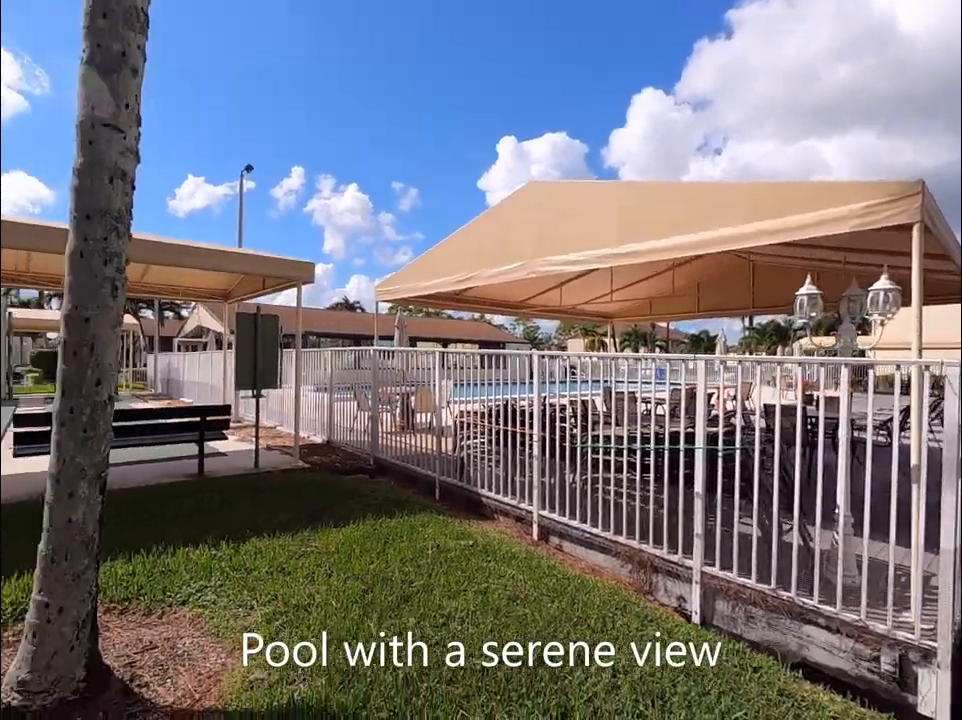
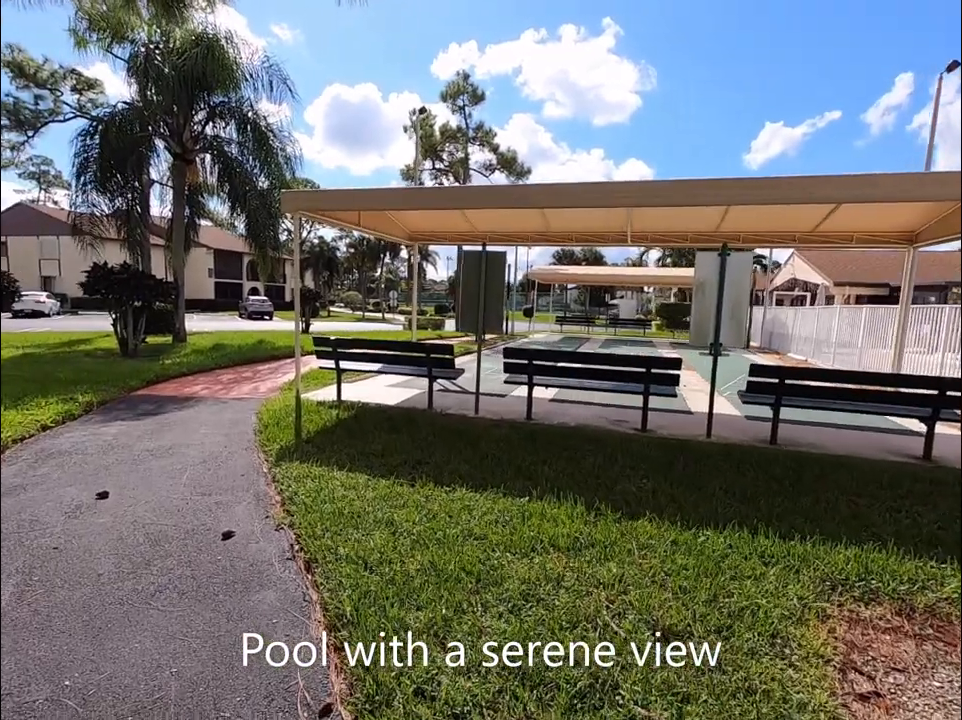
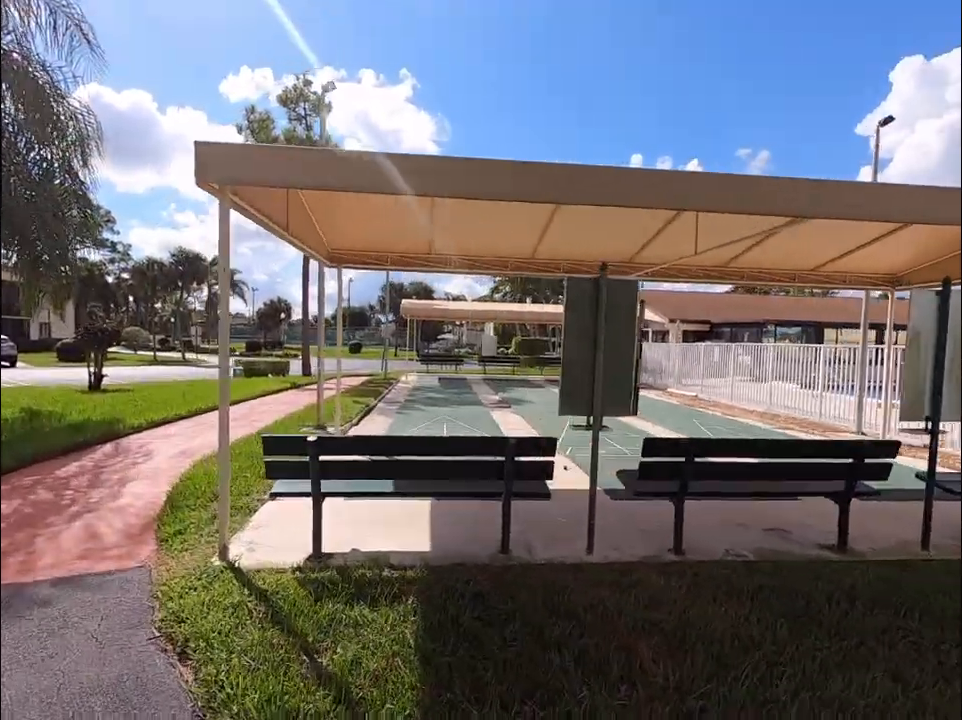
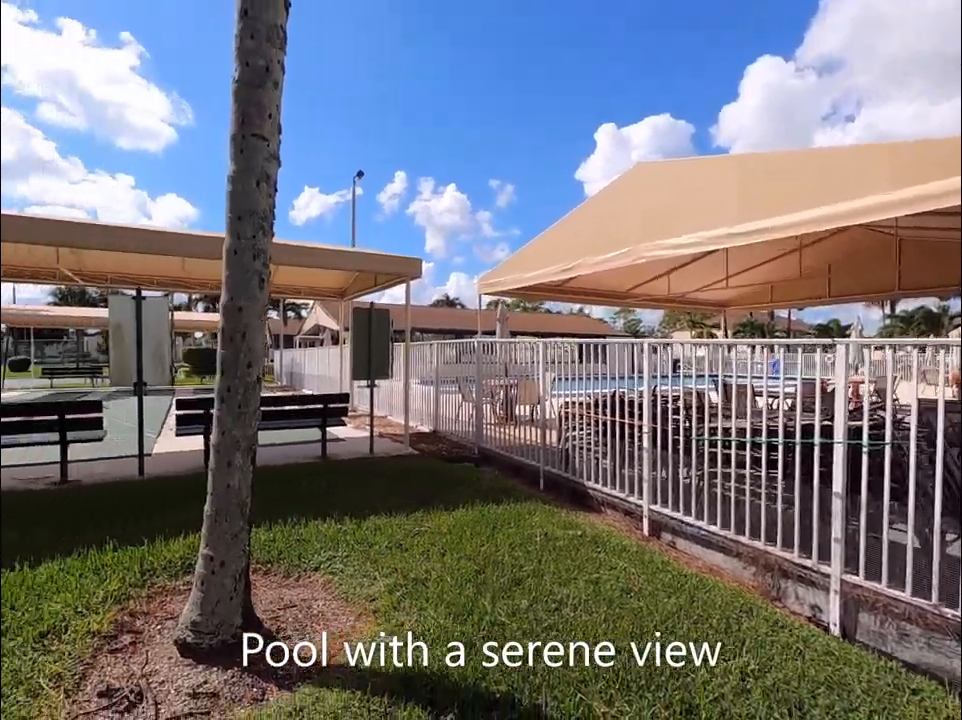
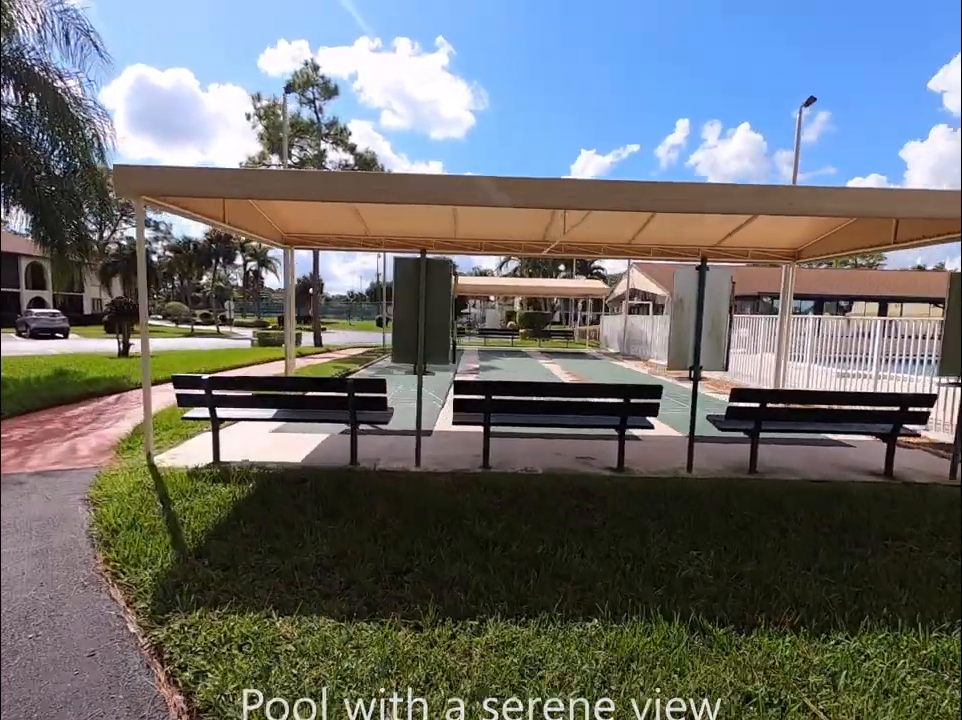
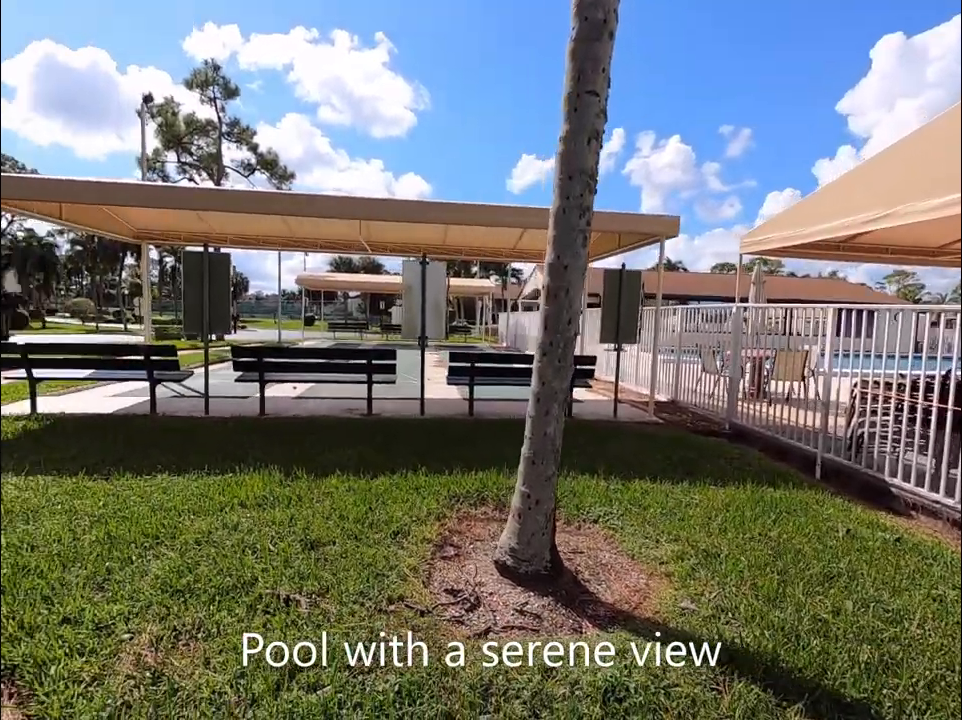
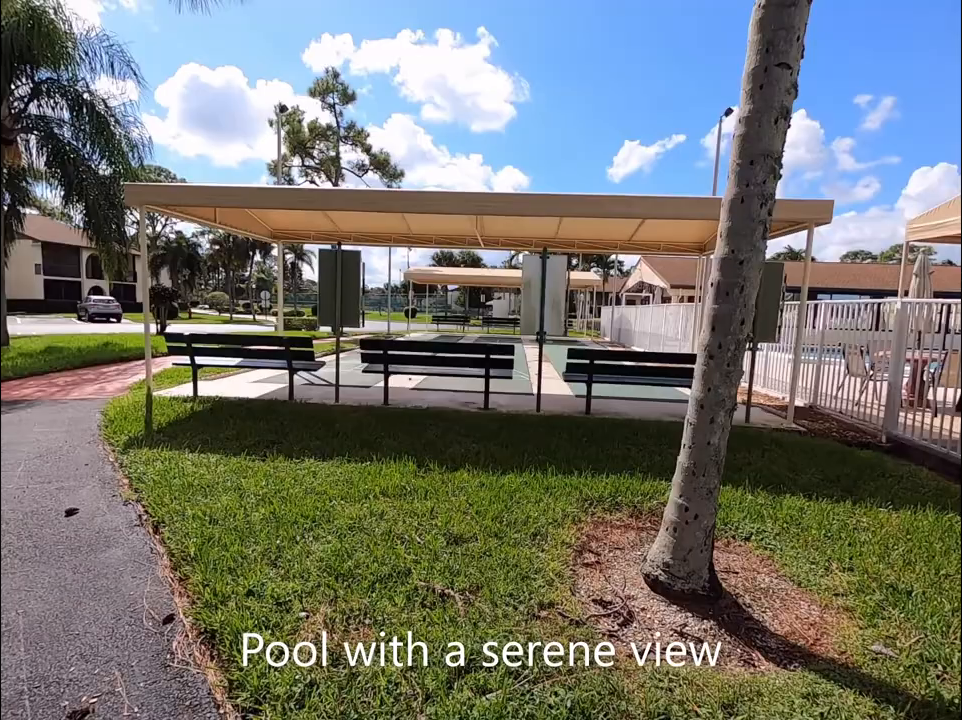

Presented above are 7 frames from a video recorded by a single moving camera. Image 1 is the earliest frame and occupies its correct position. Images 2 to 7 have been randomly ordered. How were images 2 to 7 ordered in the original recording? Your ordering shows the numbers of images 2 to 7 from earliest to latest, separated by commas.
4, 6, 7, 2, 5, 3
